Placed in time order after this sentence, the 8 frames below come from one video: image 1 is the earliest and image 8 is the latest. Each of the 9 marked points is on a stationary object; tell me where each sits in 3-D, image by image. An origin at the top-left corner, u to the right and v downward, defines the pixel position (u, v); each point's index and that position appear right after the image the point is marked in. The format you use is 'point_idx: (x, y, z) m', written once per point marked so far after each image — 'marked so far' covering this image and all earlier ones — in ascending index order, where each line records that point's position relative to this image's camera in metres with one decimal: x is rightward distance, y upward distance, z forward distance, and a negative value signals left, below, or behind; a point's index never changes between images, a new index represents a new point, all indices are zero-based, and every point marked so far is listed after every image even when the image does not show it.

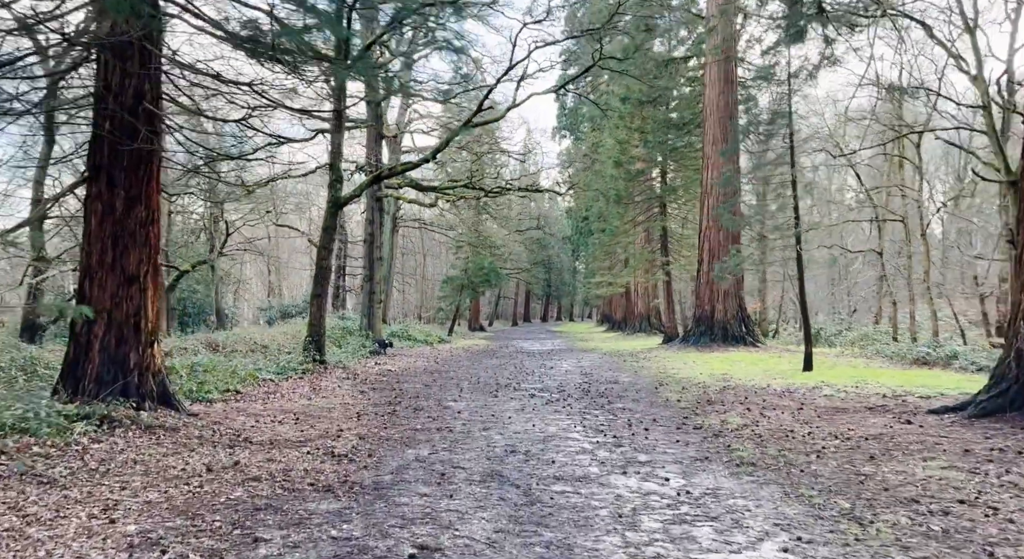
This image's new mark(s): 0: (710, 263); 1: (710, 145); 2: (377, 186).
0: (+4.8, +0.4, +21.3) m
1: (+4.9, +3.3, +21.5) m
2: (-3.1, +2.1, +19.5) m
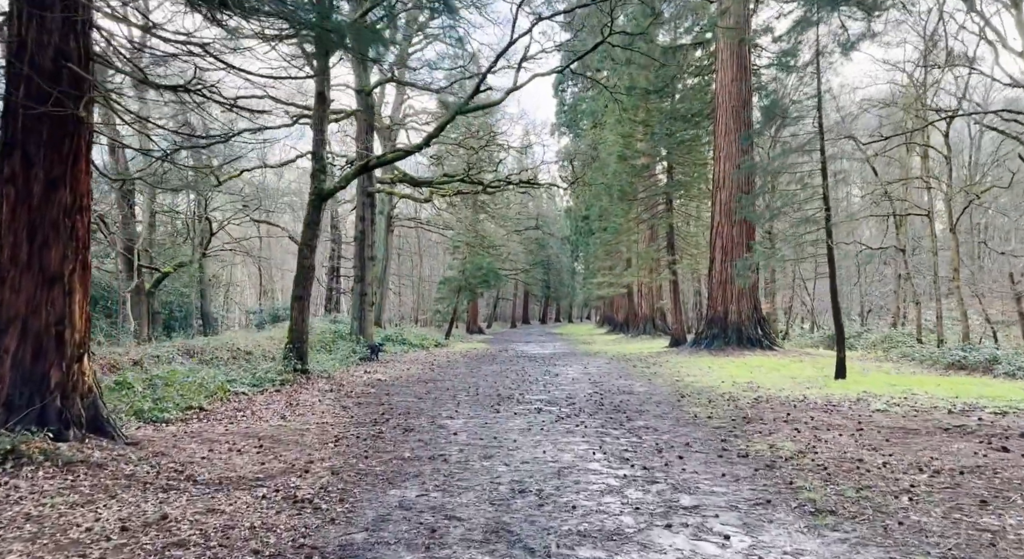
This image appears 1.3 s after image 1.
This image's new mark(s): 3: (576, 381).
0: (+4.8, +0.4, +20.1) m
1: (+4.8, +3.3, +20.4) m
2: (-3.1, +2.0, +18.3) m
3: (+1.1, -1.6, +14.0) m
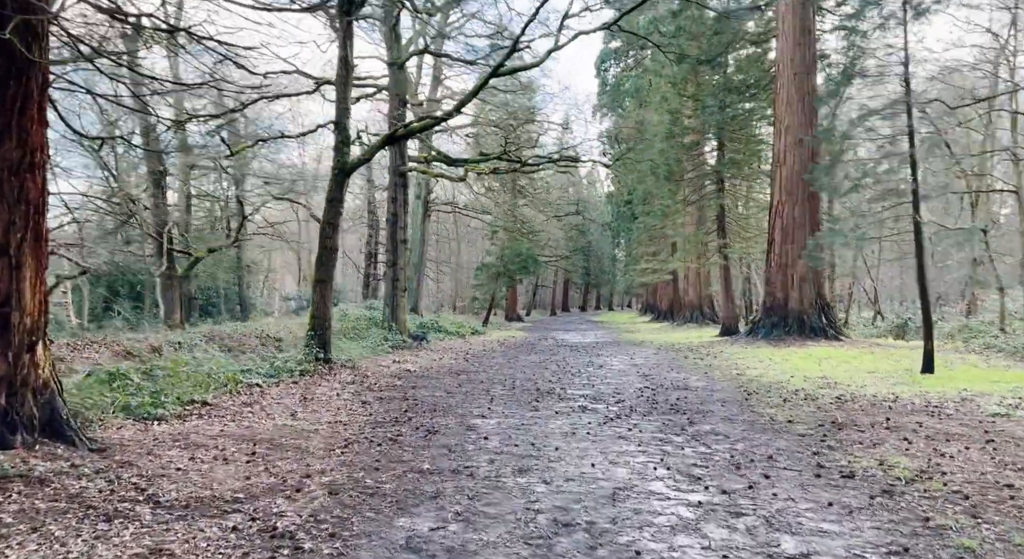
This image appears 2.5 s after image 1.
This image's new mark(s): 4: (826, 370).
0: (+5.7, +0.7, +18.8) m
1: (+5.7, +3.7, +18.9) m
2: (-2.3, +2.4, +17.3) m
3: (+1.7, -1.3, +12.9) m
4: (+4.4, -1.3, +12.3) m
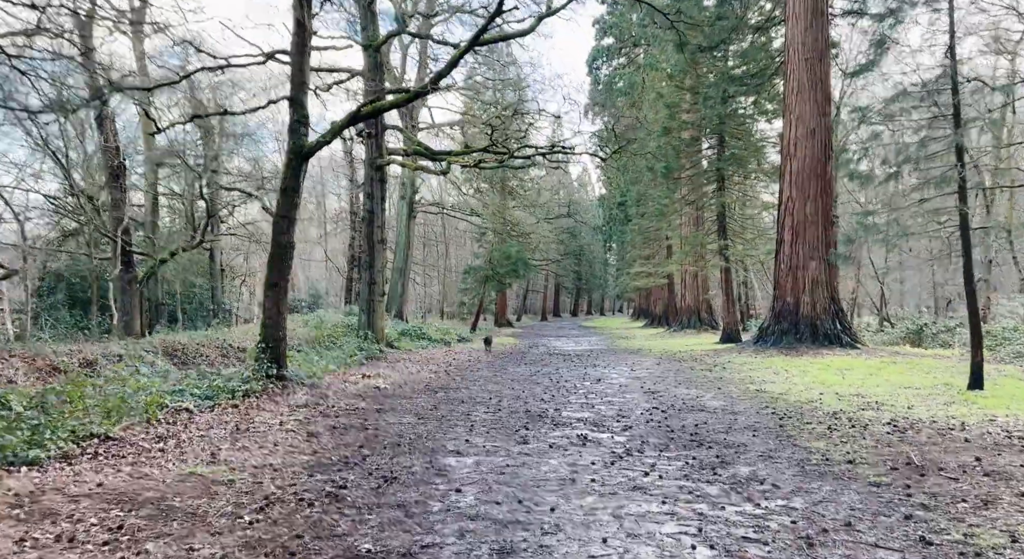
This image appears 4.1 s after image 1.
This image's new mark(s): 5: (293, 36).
0: (+5.4, +0.7, +17.3) m
1: (+5.5, +3.6, +17.5) m
2: (-2.5, +2.3, +15.8) m
3: (+1.5, -1.4, +11.4) m
4: (+4.2, -1.4, +10.8) m
5: (-2.6, +2.9, +10.4) m
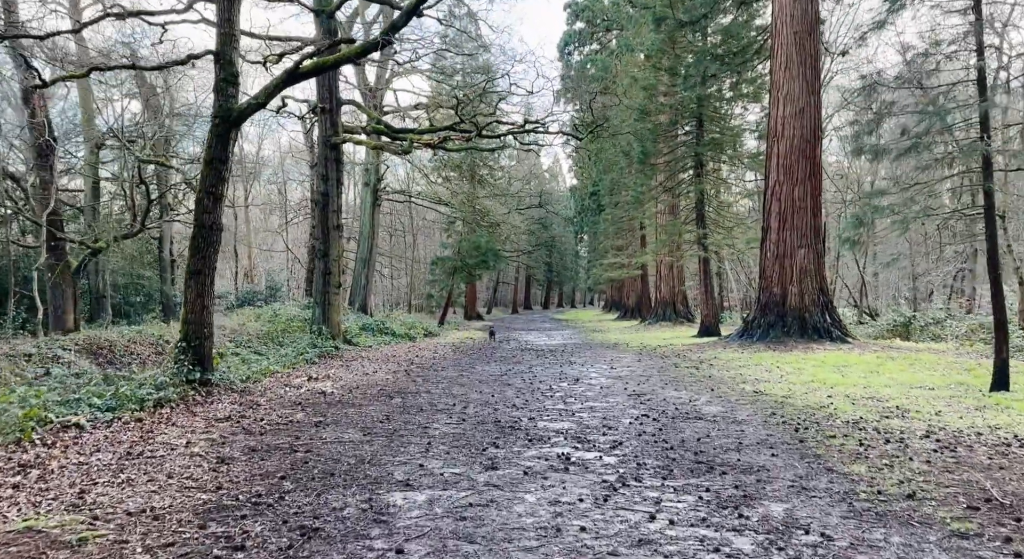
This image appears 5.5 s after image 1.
0: (+4.9, +0.9, +16.2) m
1: (+4.9, +3.8, +16.4) m
2: (-3.0, +2.5, +14.4) m
3: (+1.1, -1.2, +10.2) m
4: (+3.9, -1.2, +9.7) m
5: (-2.9, +3.0, +9.1) m
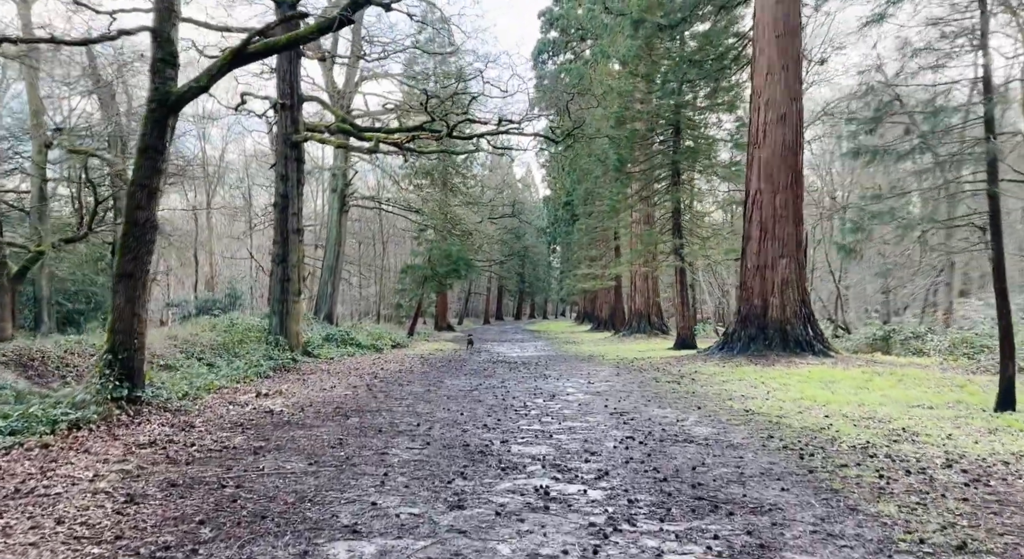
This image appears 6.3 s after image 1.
0: (+4.4, +0.7, +15.6) m
1: (+4.4, +3.6, +15.8) m
2: (-3.4, +2.4, +13.6) m
3: (+0.8, -1.3, +9.4) m
4: (+3.5, -1.3, +9.1) m
5: (-3.2, +3.0, +8.2) m
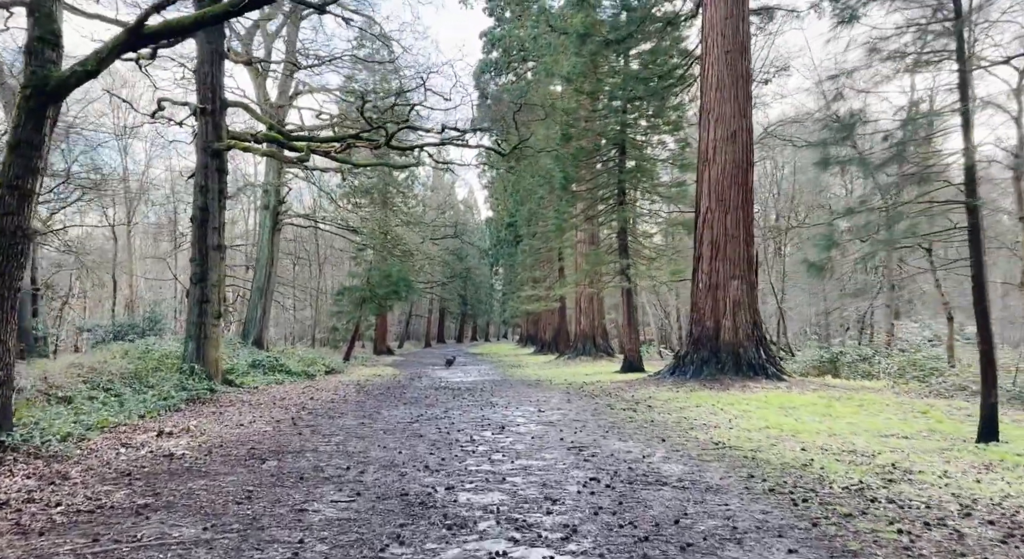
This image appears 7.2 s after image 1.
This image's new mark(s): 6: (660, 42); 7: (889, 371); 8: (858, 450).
0: (+3.4, +0.3, +15.0) m
1: (+3.4, +3.3, +15.3) m
2: (-4.3, +2.1, +12.4) m
3: (+0.3, -1.5, +8.5) m
4: (+3.0, -1.5, +8.4) m
5: (-3.6, +2.8, +7.2) m
6: (+3.2, +5.2, +18.9) m
7: (+8.4, -2.0, +19.4) m
8: (+3.0, -1.5, +7.6) m
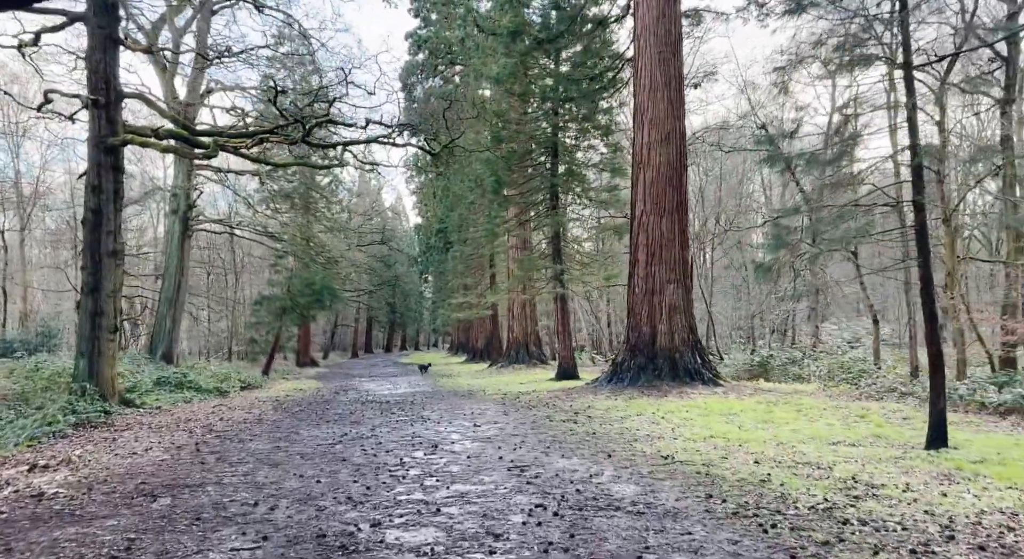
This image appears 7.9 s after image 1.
0: (+2.2, +0.3, +14.6) m
1: (+2.2, +3.2, +14.9) m
2: (-5.2, +1.9, +11.4) m
3: (-0.3, -1.5, +7.9) m
4: (+2.4, -1.5, +7.9) m
5: (-4.2, +2.7, +6.2) m
6: (+1.7, +5.1, +18.5) m
7: (+6.9, -2.1, +19.4) m
8: (+2.5, -1.5, +7.2) m
